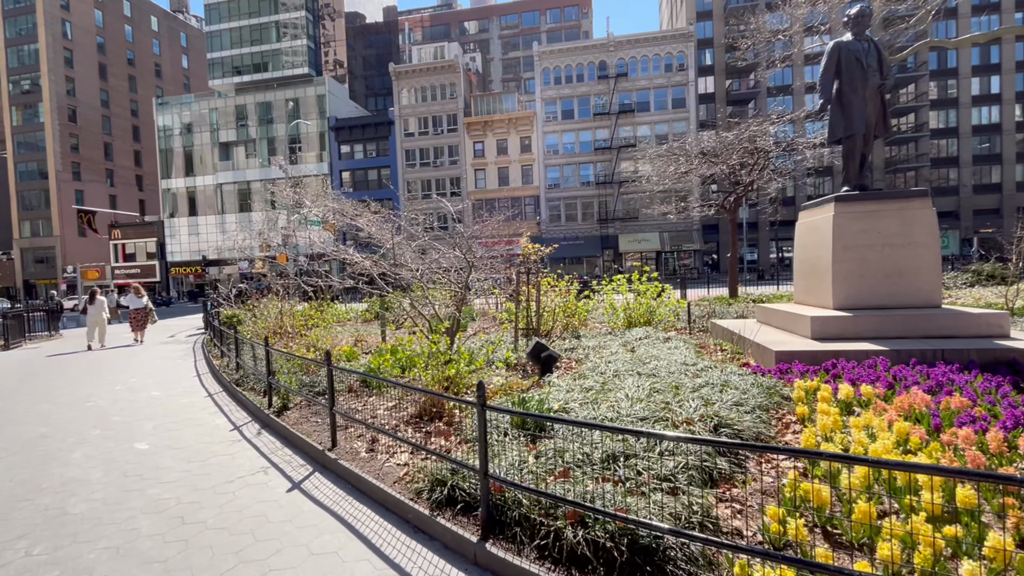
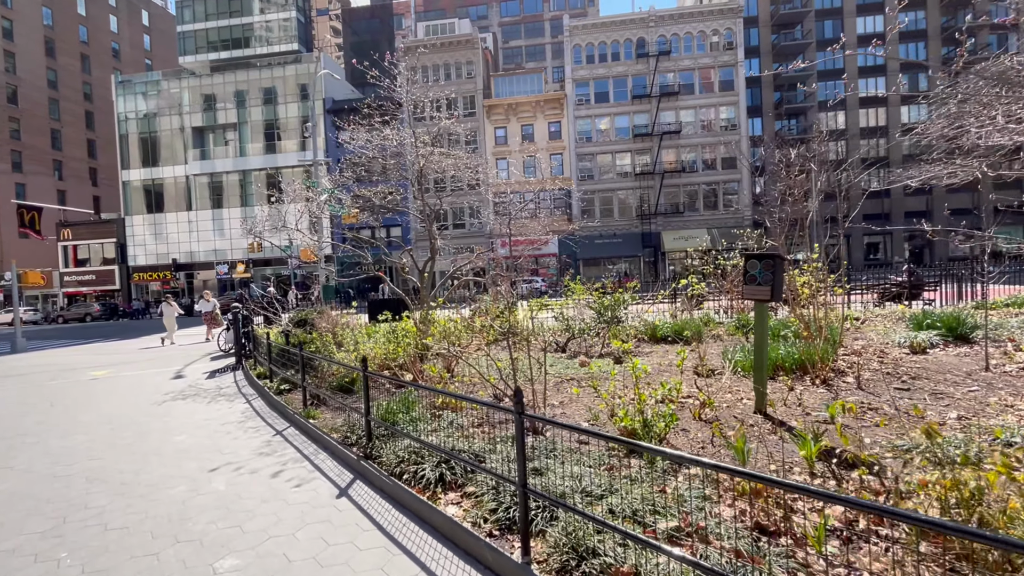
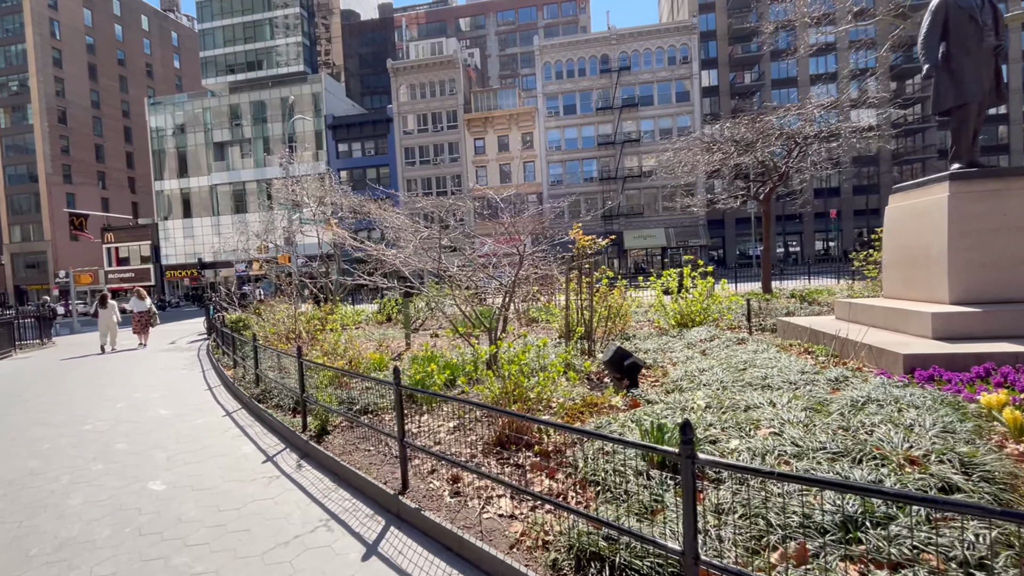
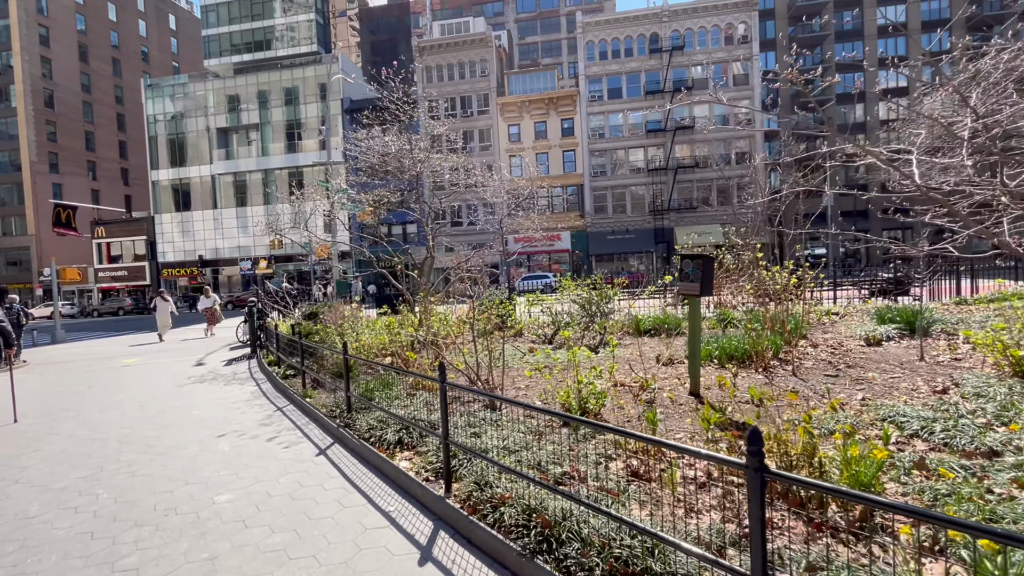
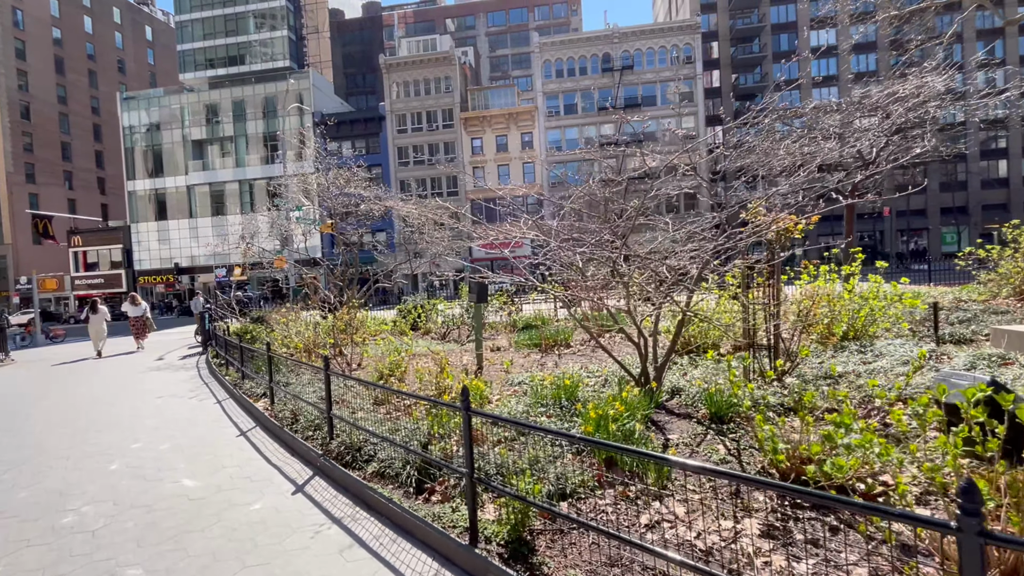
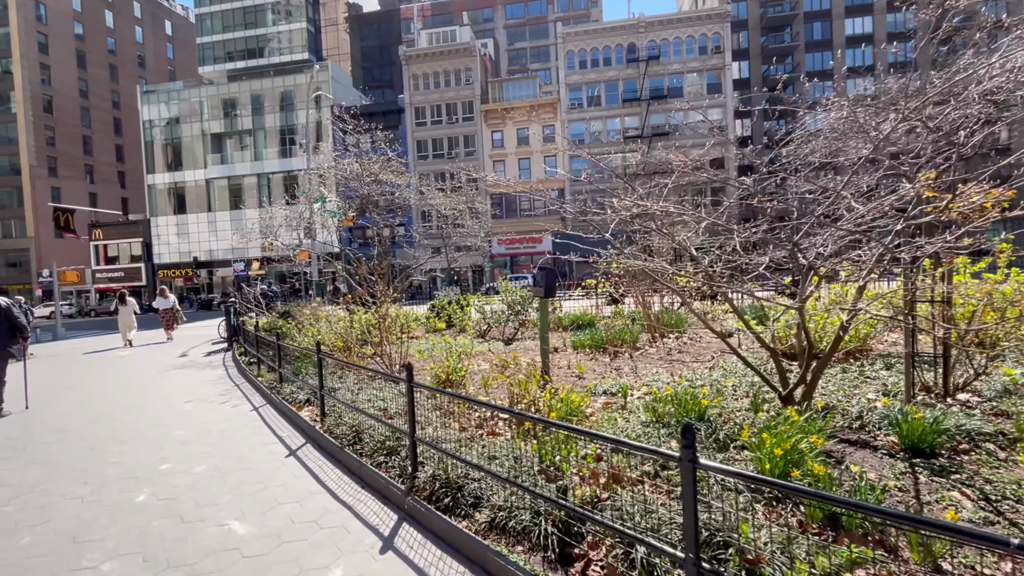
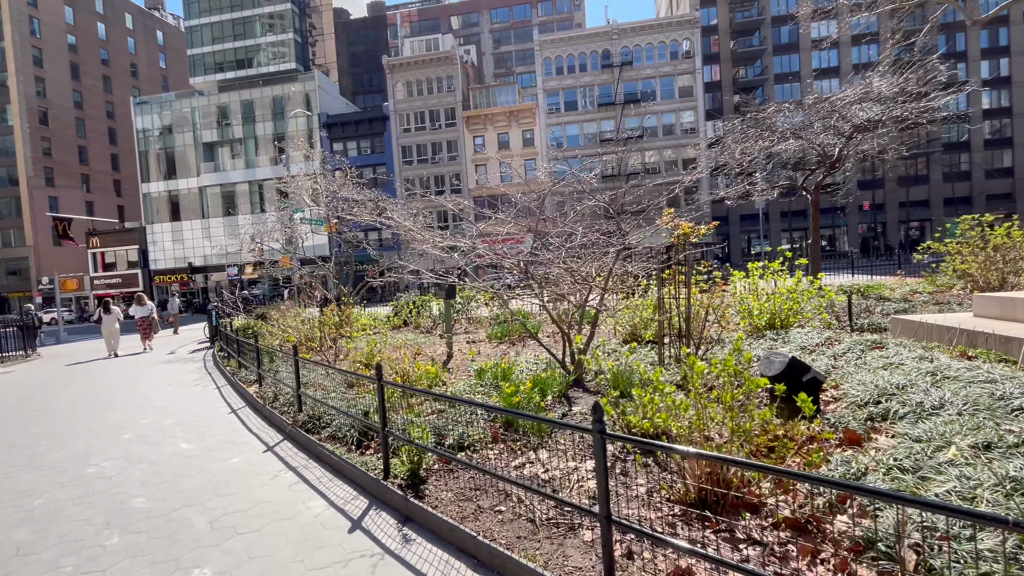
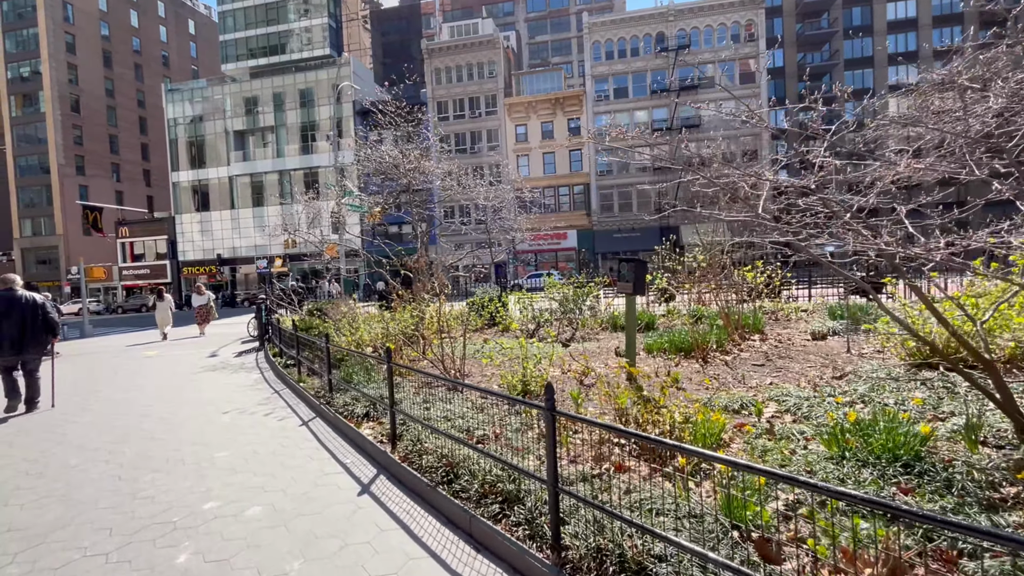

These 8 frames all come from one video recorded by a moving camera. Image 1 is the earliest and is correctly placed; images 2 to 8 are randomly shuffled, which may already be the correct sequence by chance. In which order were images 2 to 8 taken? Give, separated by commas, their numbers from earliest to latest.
3, 7, 5, 6, 8, 4, 2
